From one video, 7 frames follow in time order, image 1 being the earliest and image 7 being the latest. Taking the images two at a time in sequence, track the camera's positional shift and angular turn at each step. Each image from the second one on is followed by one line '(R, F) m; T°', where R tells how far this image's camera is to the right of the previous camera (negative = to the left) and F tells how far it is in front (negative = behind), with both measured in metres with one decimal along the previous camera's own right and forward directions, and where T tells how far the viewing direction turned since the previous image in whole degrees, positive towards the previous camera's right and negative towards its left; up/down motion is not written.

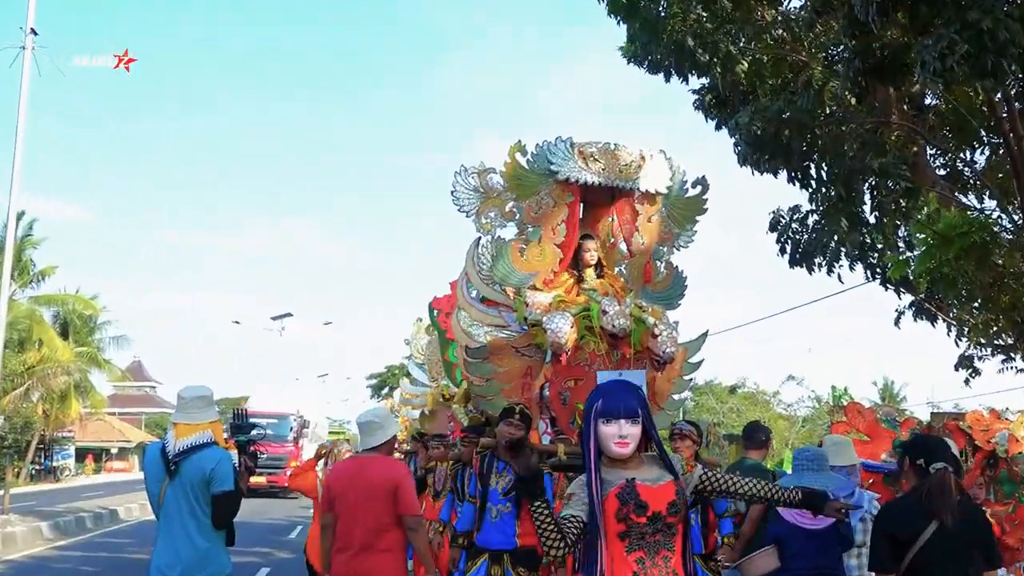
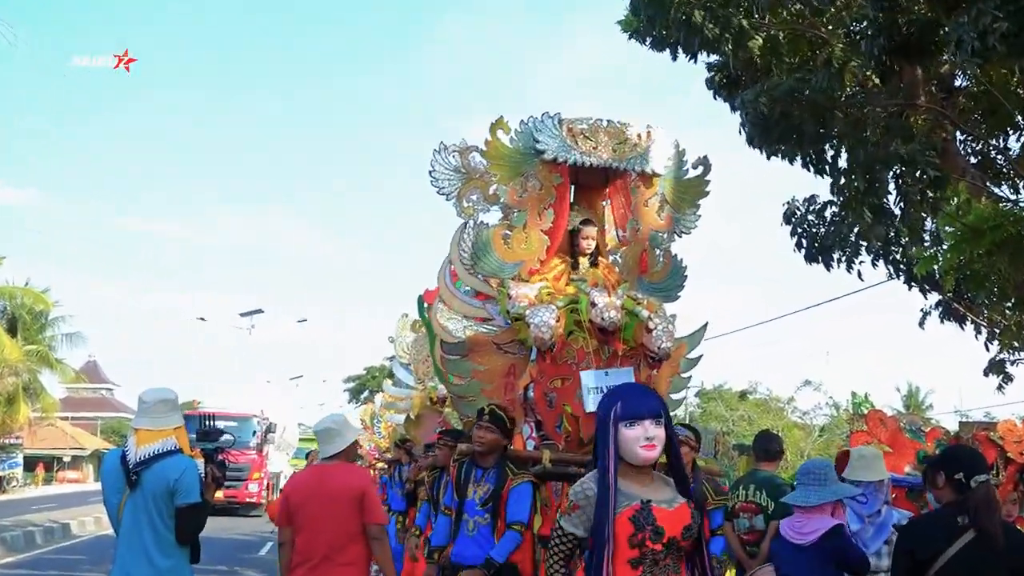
(+0.1, +0.6) m; 0°
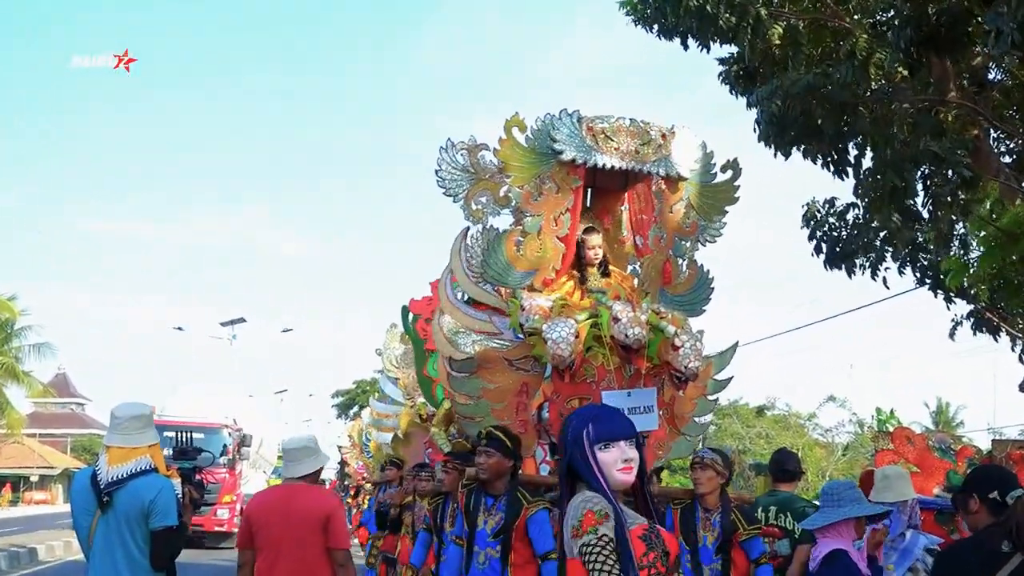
(+0.1, +0.4) m; -1°
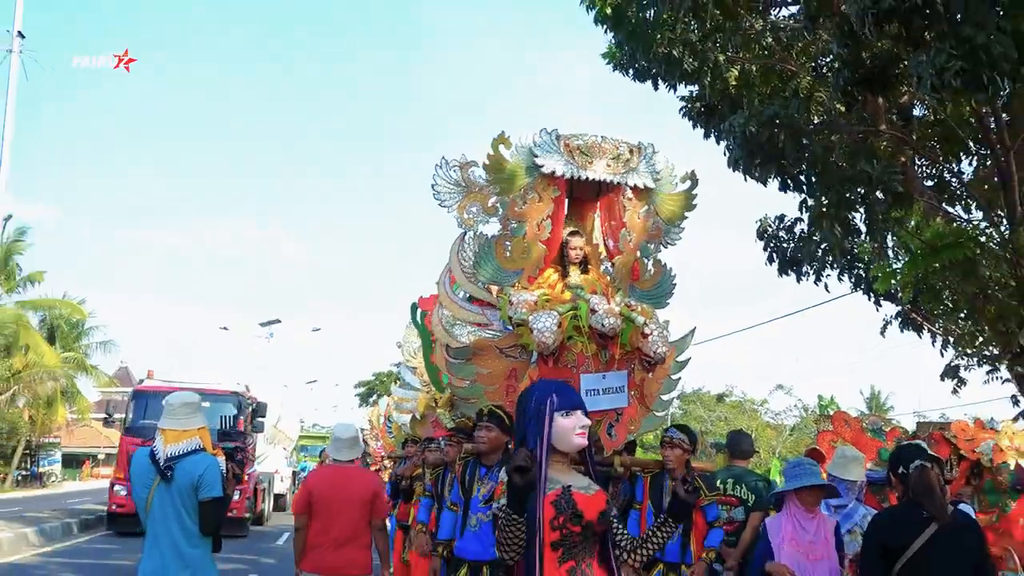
(-0.2, -1.0) m; +2°
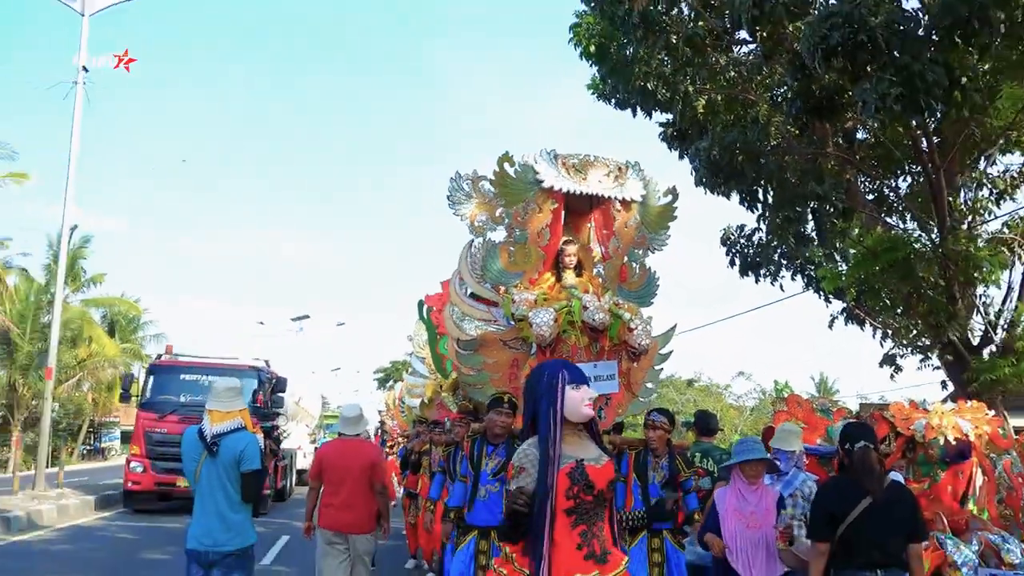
(-0.4, -1.0) m; +3°
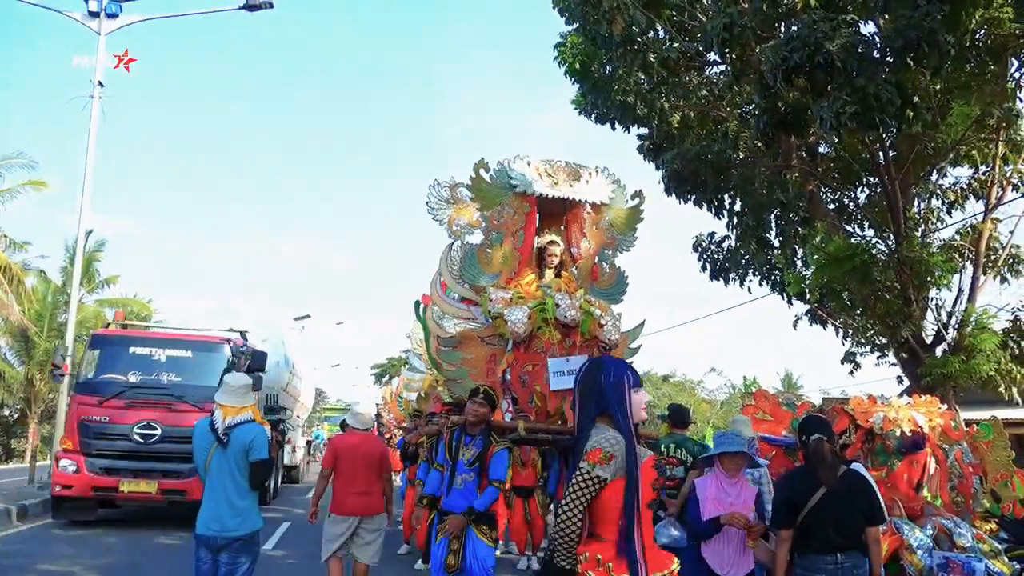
(-0.2, -0.5) m; +2°
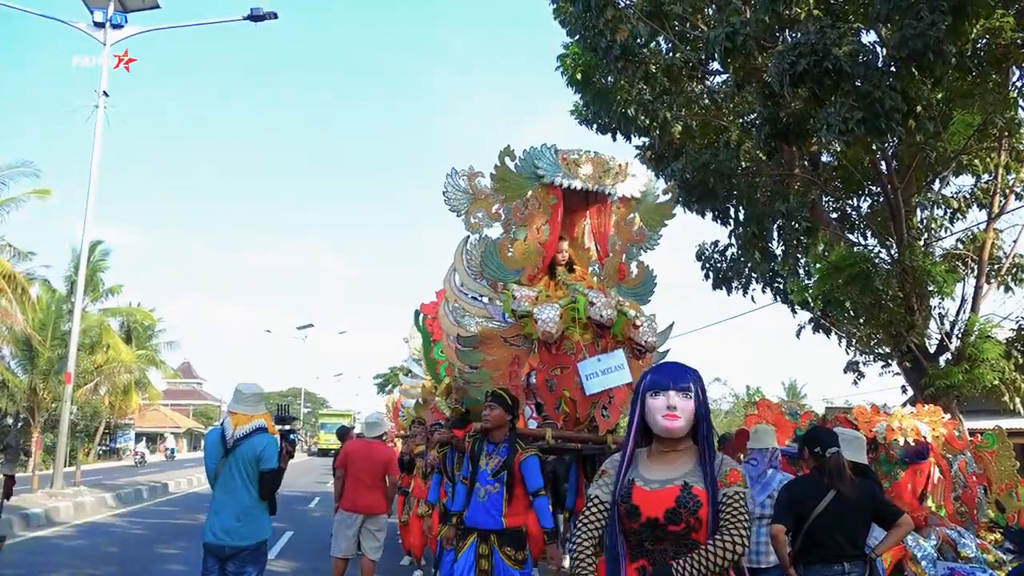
(-0.1, 0.0) m; 0°
